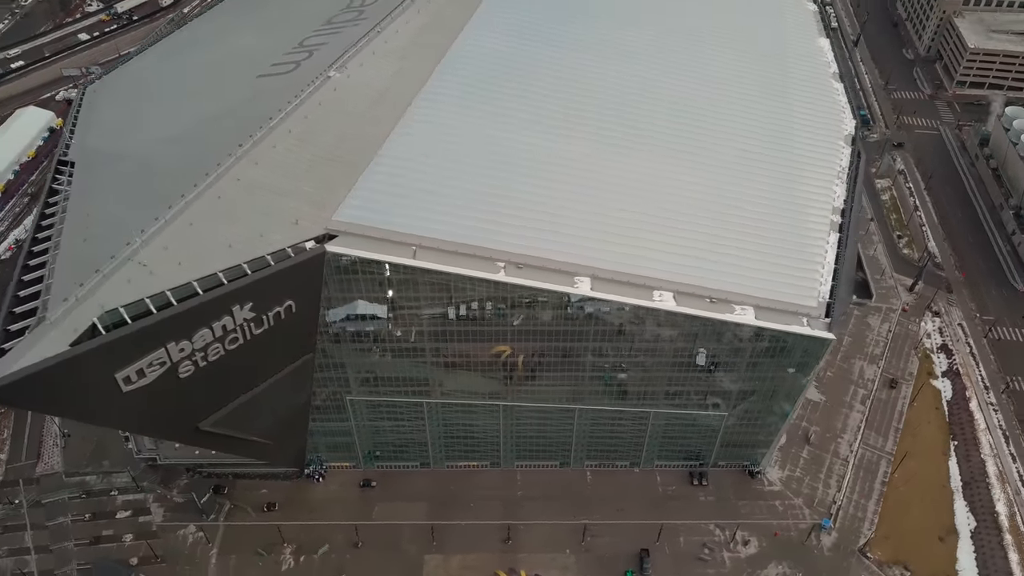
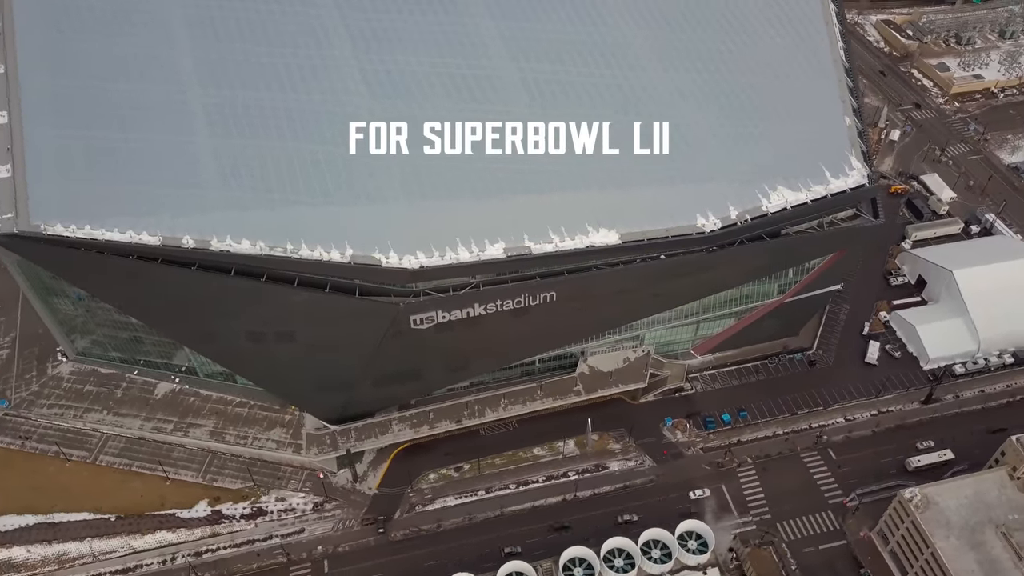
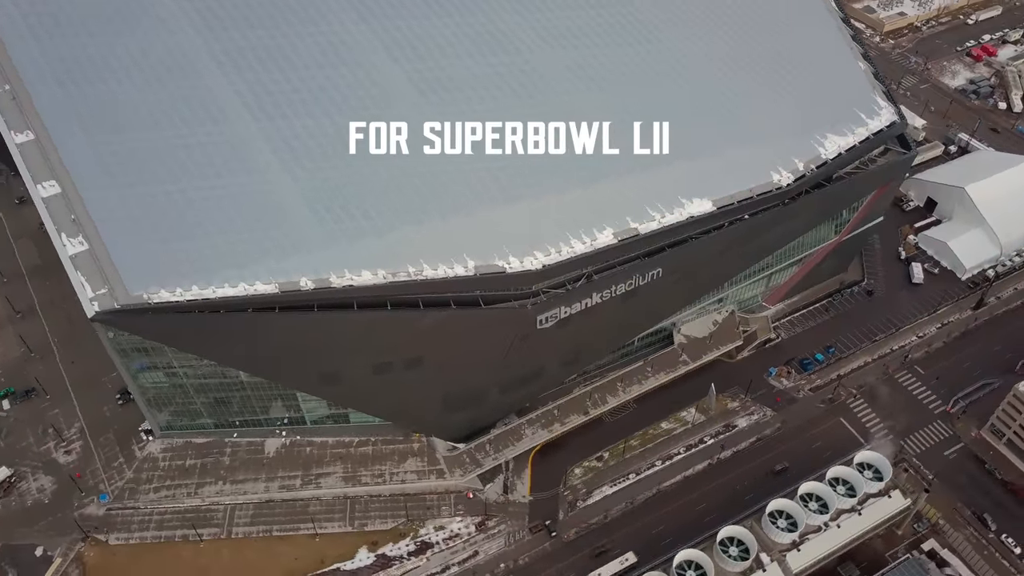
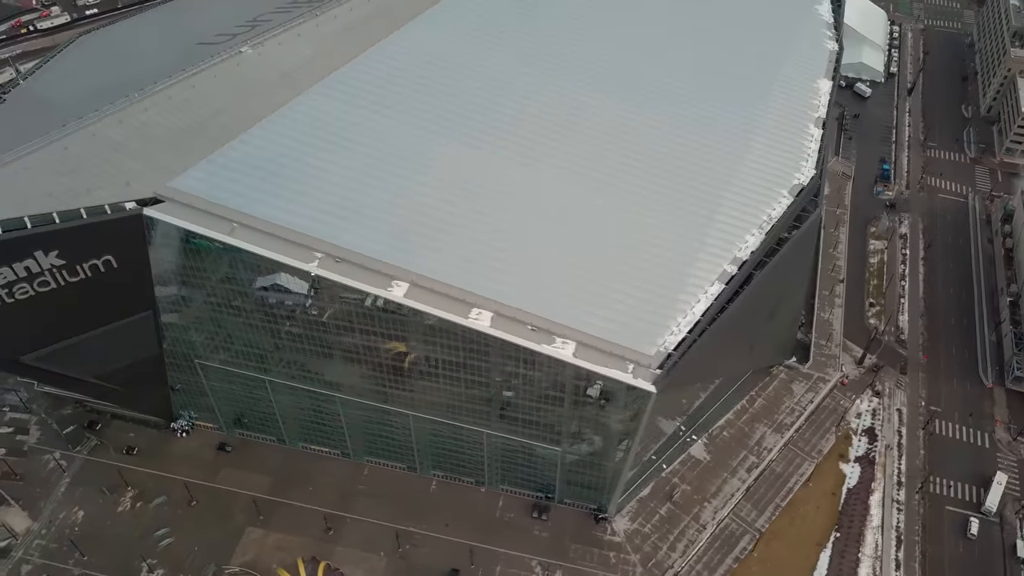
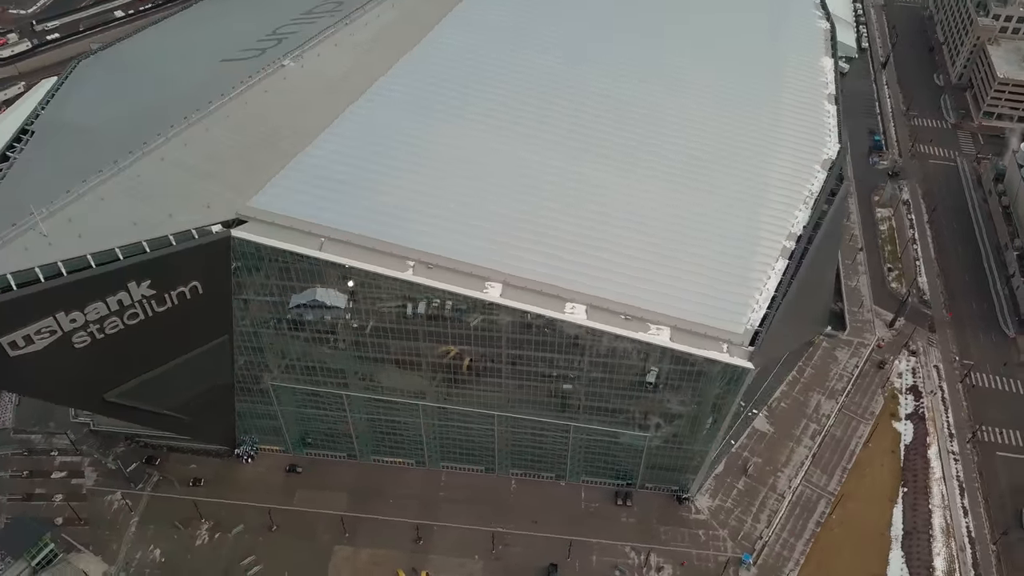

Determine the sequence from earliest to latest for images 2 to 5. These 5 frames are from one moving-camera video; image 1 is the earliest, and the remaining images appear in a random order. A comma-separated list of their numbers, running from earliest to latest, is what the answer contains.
5, 4, 3, 2
